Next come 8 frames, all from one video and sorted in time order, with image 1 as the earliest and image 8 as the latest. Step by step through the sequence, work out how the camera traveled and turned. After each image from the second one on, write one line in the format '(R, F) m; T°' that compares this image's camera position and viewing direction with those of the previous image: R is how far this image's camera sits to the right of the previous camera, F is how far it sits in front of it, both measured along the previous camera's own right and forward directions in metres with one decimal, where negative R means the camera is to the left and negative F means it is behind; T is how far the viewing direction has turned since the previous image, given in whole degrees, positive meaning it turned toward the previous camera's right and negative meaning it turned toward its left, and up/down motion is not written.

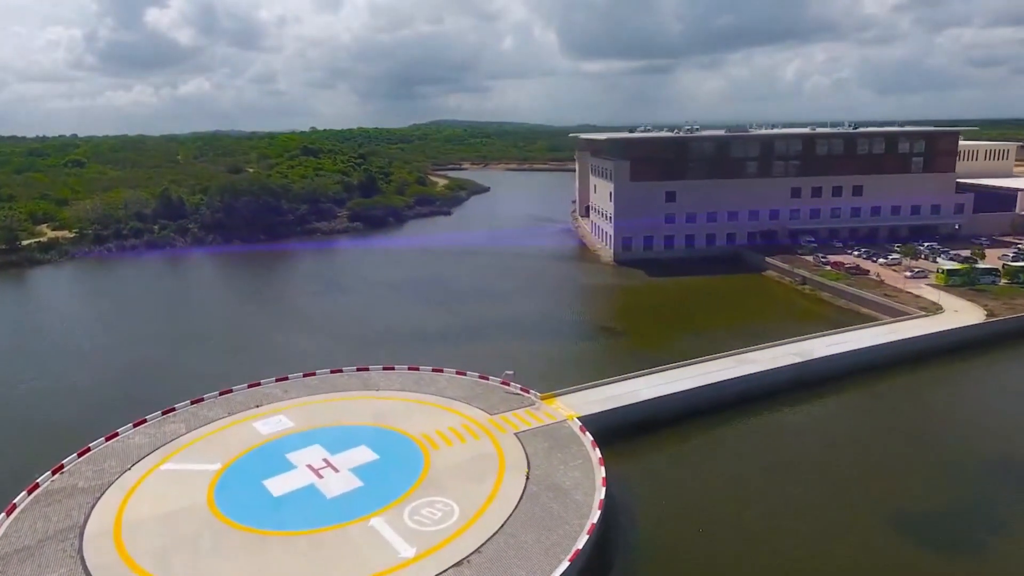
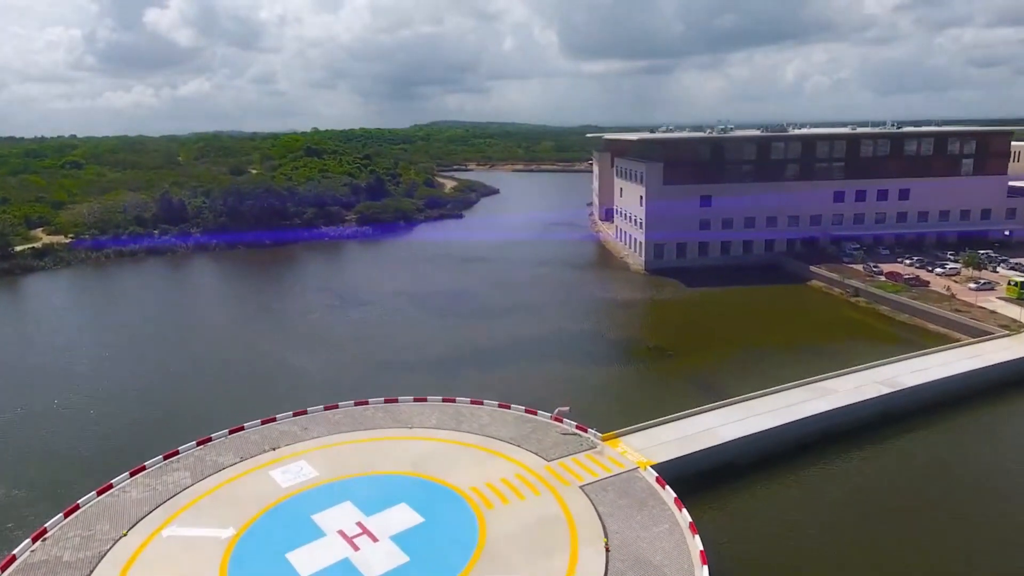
(-1.6, +2.9) m; 0°
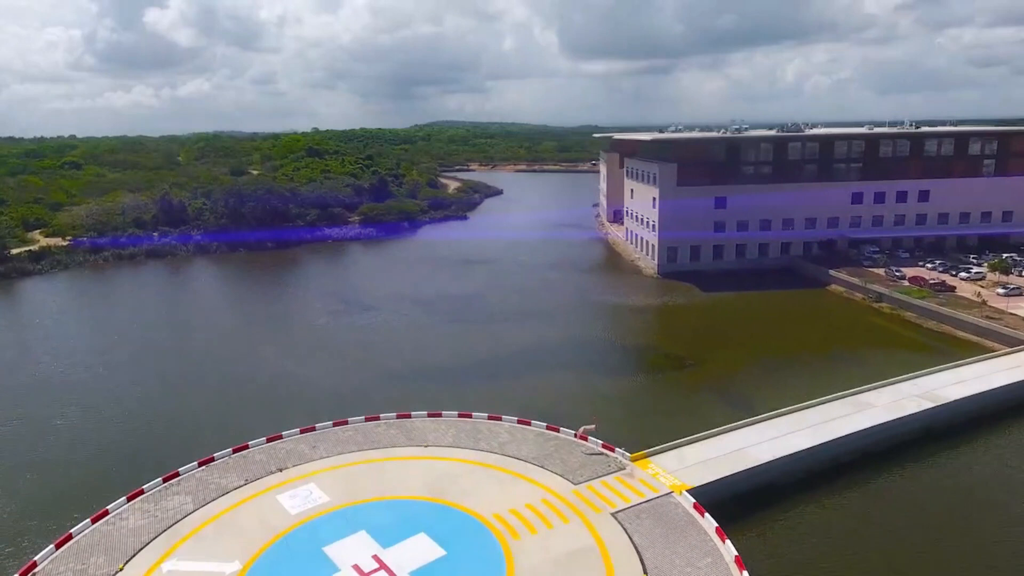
(-0.6, +1.2) m; 0°
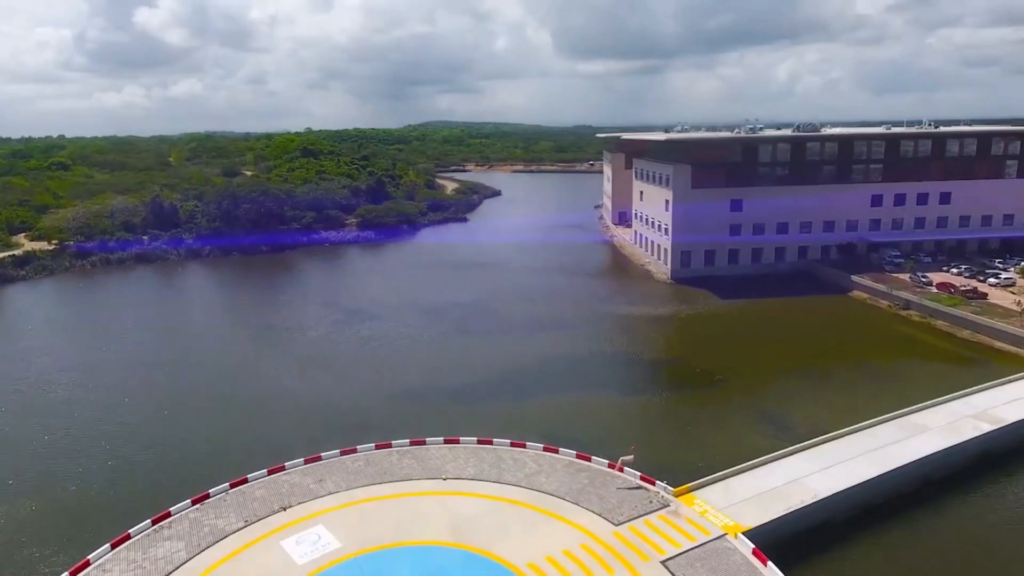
(-0.9, +1.8) m; +1°
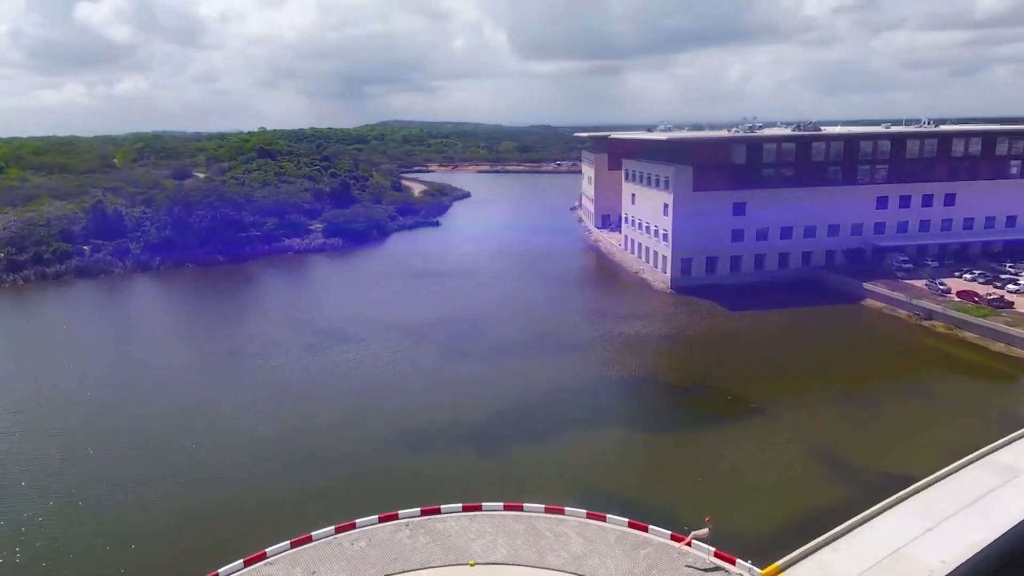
(-1.7, +3.4) m; +4°
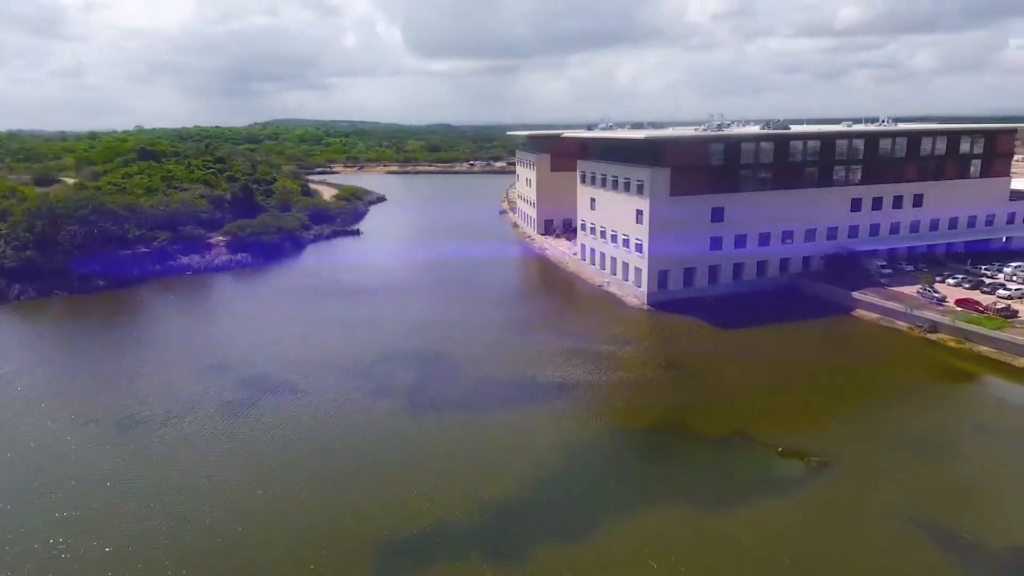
(-2.8, +5.4) m; +9°
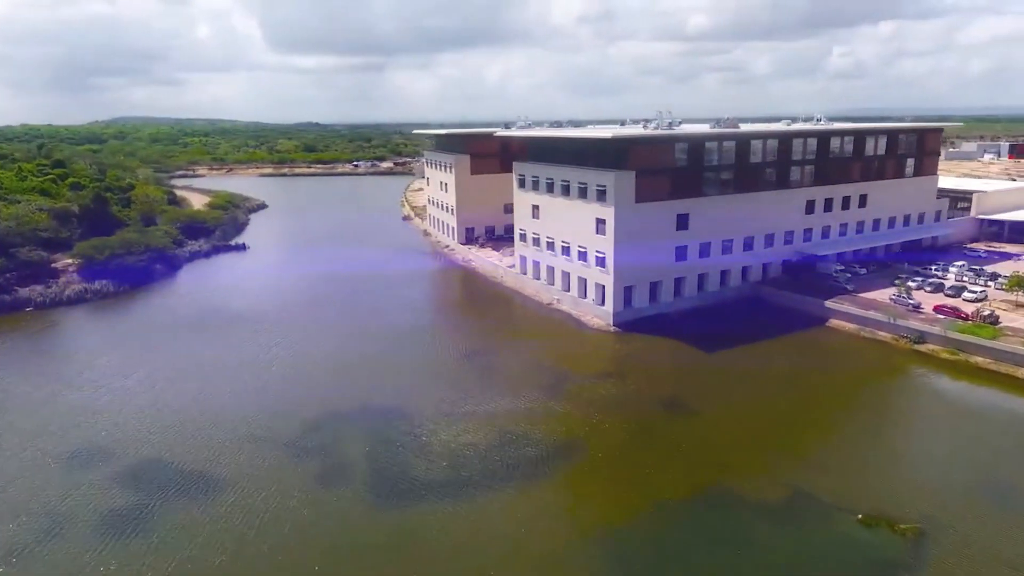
(-3.1, +5.3) m; +11°
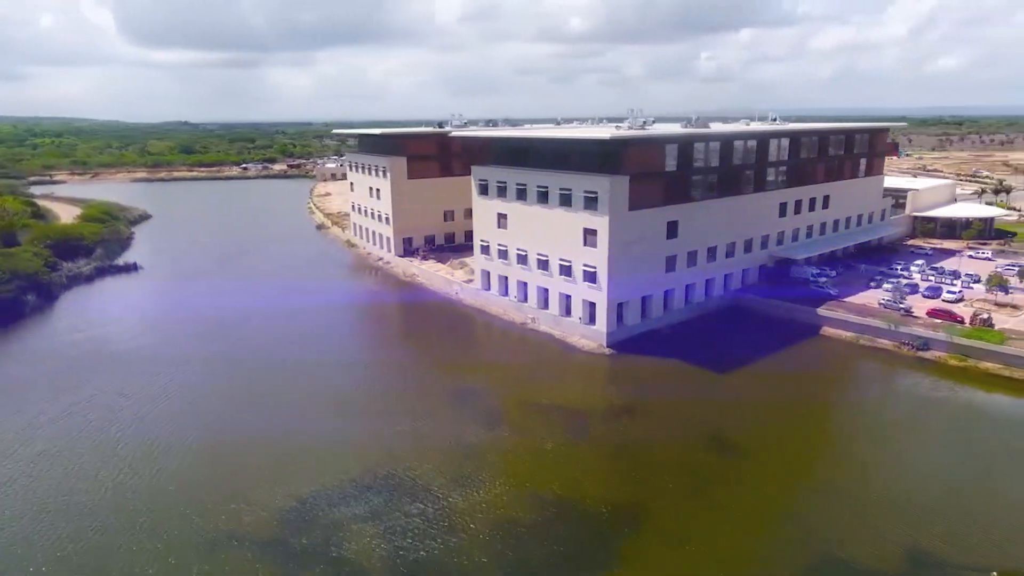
(-3.7, +4.1) m; +10°
